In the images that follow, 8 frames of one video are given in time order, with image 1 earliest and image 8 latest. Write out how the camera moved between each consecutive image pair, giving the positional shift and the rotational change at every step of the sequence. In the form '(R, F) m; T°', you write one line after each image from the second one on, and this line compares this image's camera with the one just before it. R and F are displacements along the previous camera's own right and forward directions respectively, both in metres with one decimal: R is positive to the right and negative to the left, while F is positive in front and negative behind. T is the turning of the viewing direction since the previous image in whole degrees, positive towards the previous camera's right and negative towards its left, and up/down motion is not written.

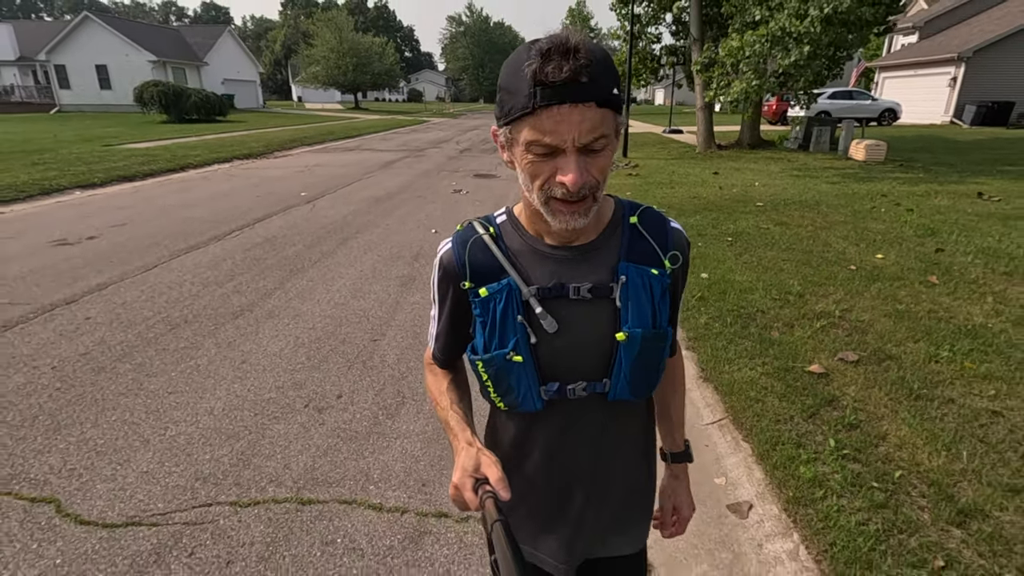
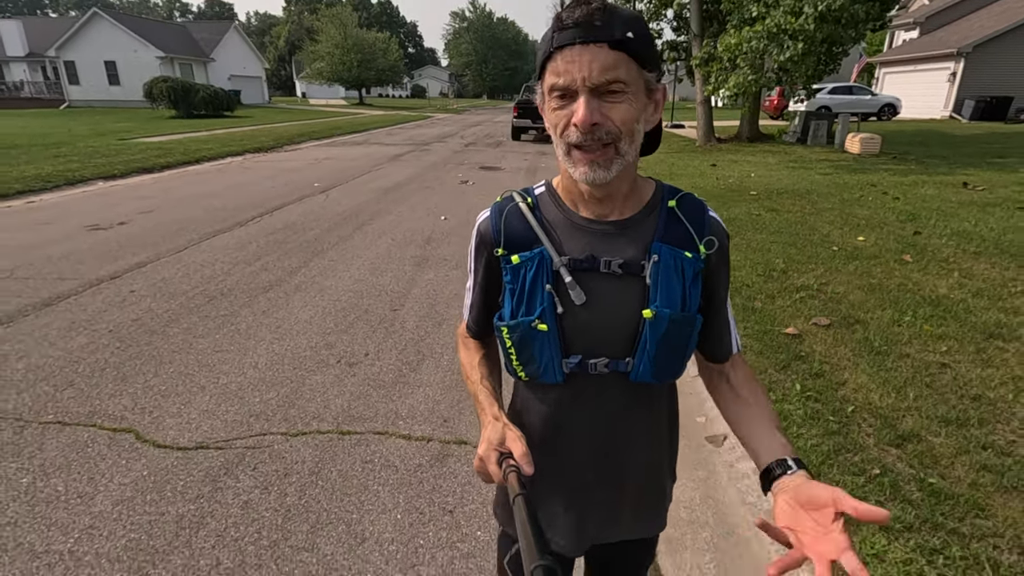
(0.0, -0.5) m; 0°
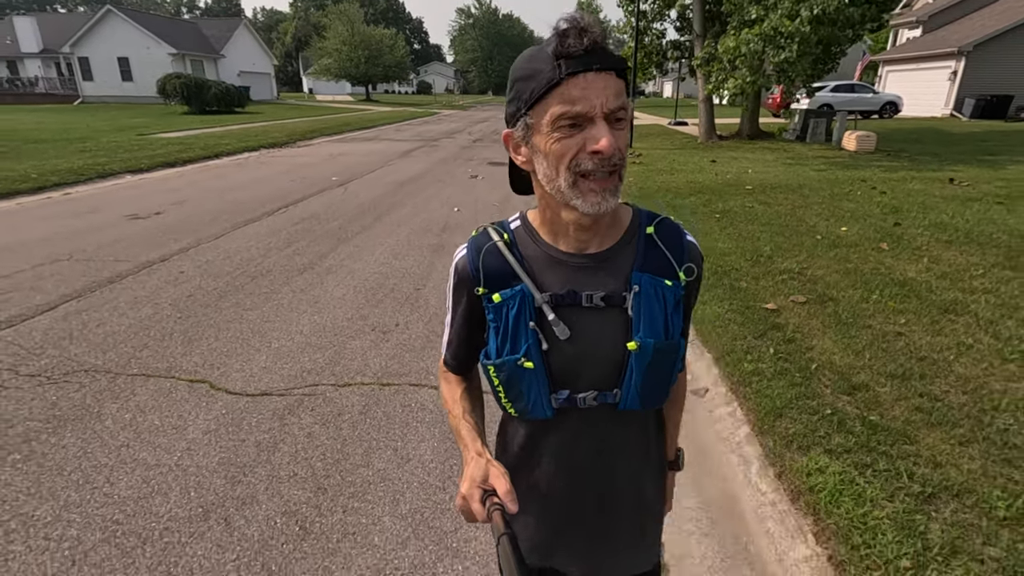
(-0.1, -0.6) m; 0°
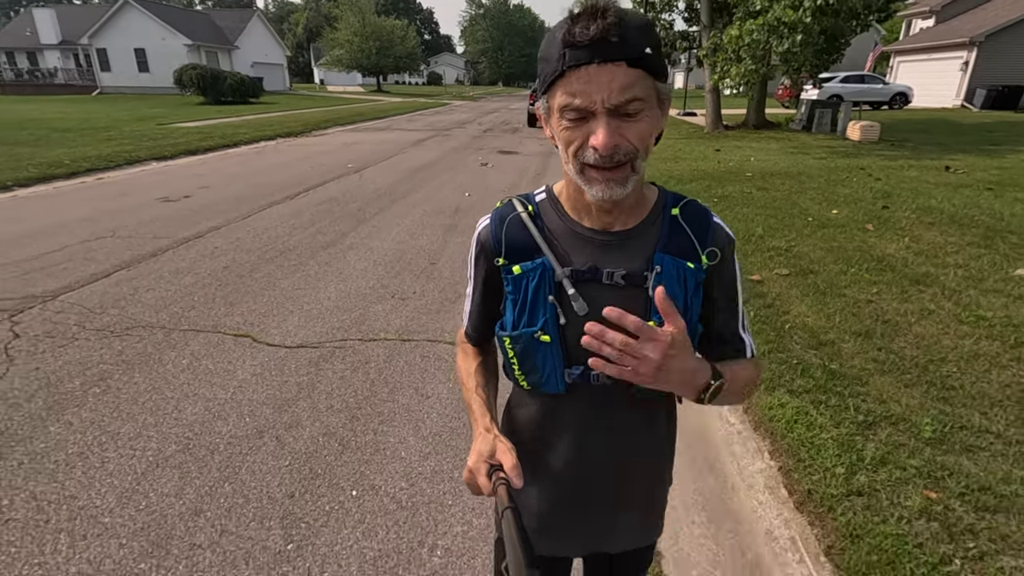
(0.0, -0.5) m; -1°
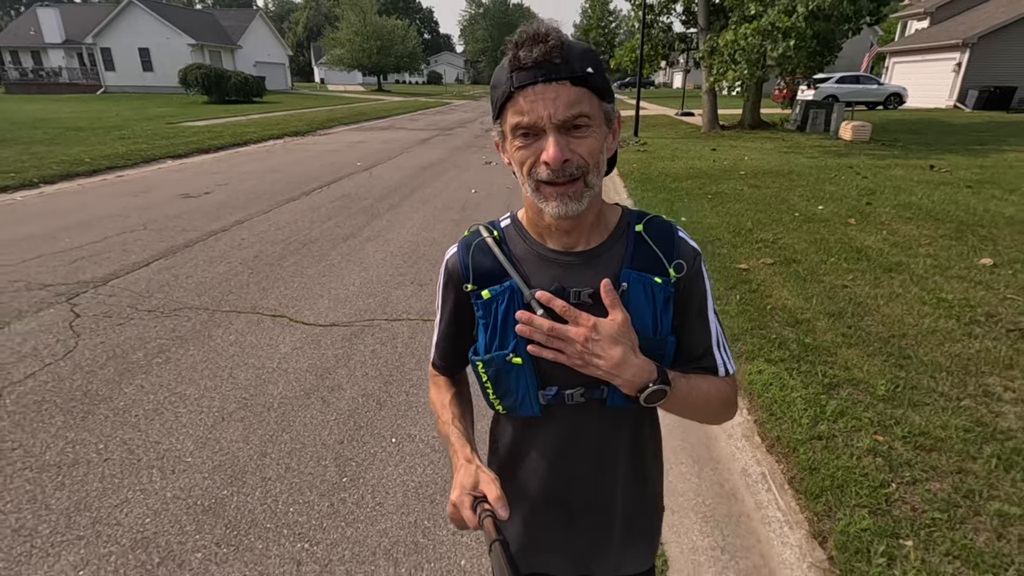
(-0.1, -0.5) m; 0°
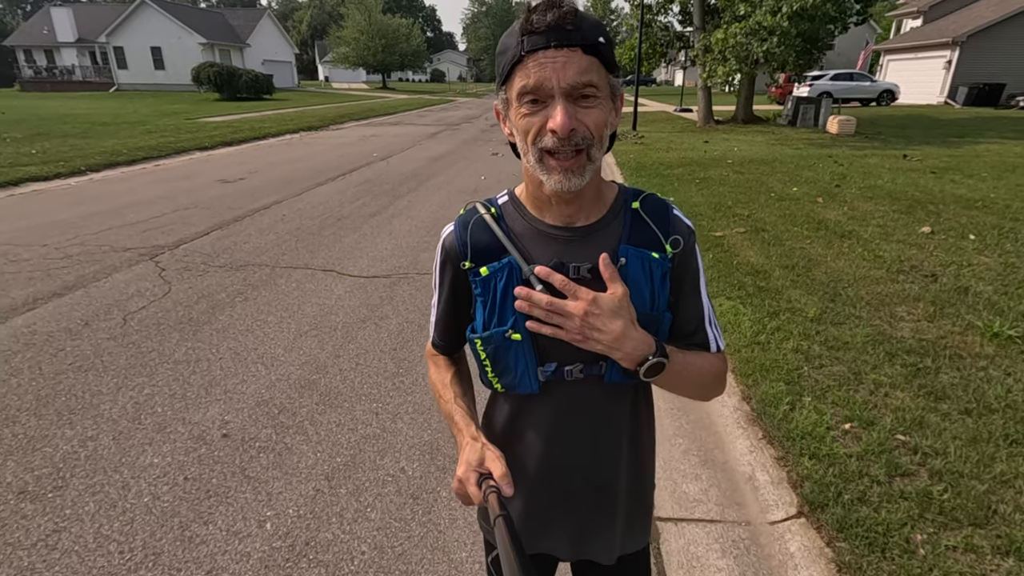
(-0.1, -0.9) m; 0°
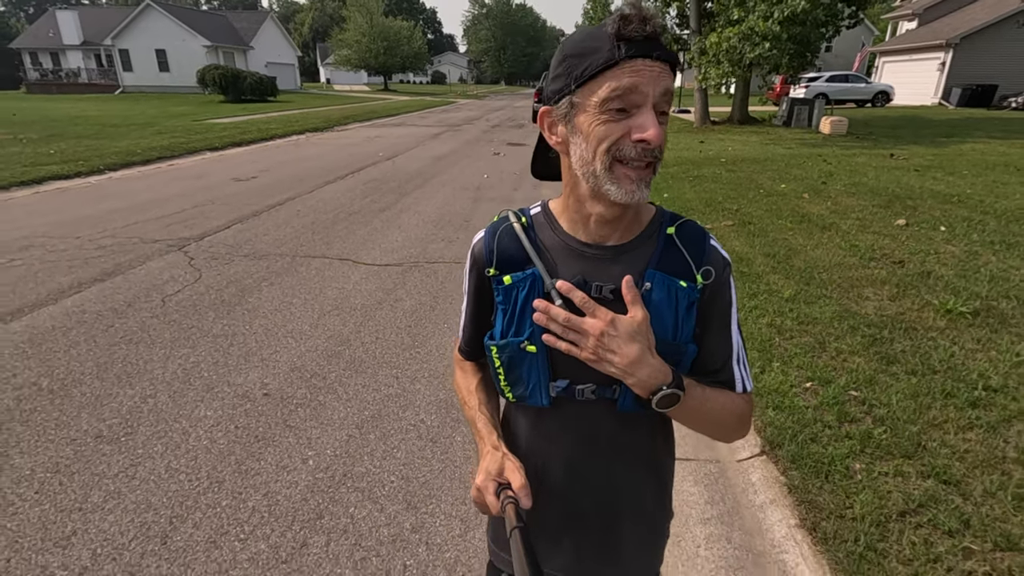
(0.0, -0.4) m; 0°
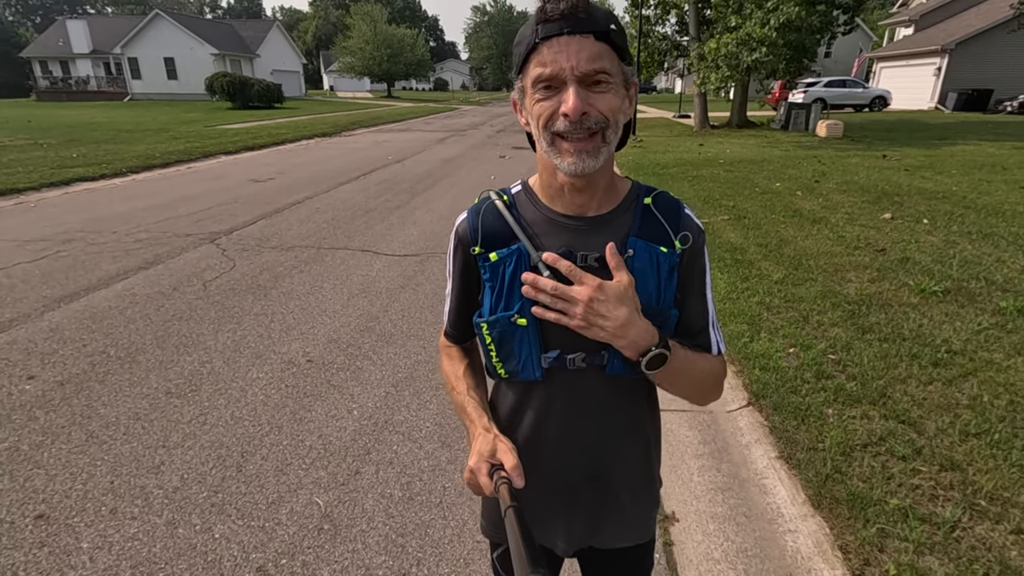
(-0.1, -0.4) m; 0°
